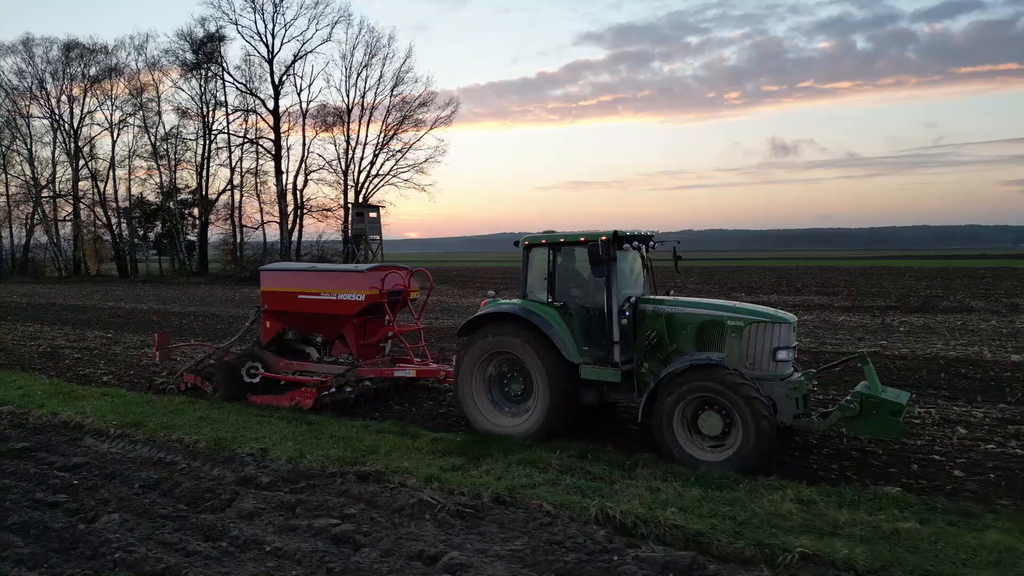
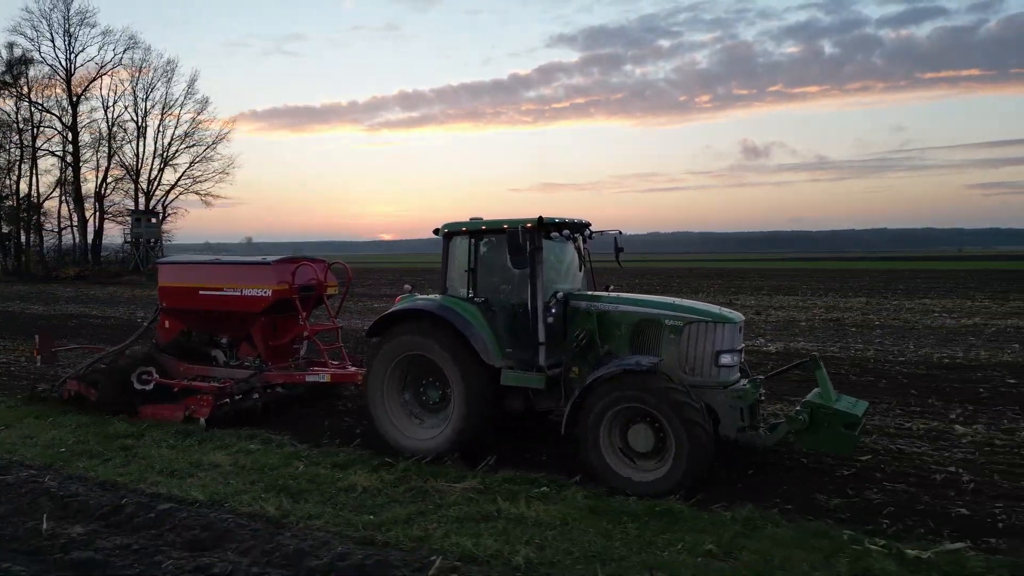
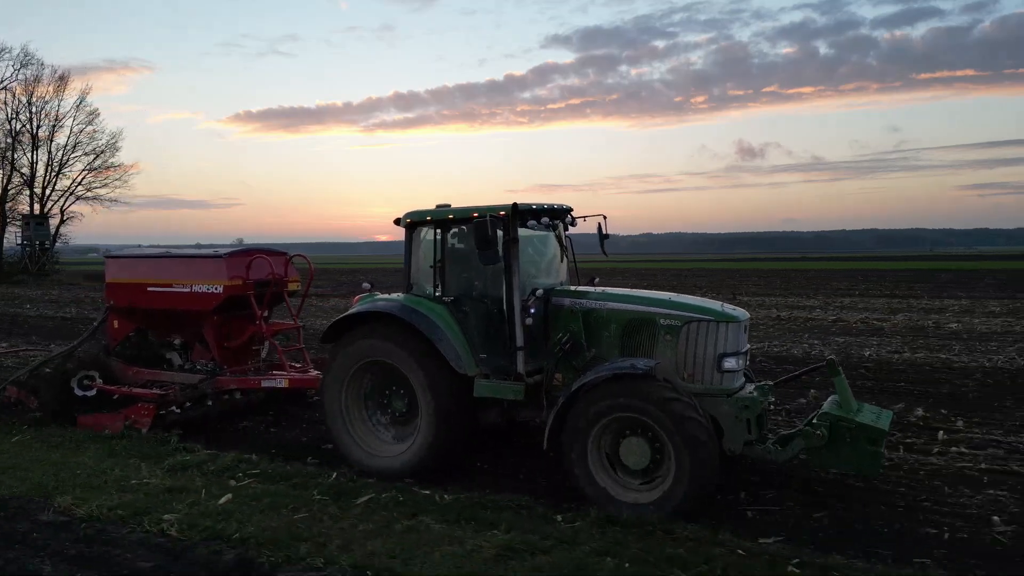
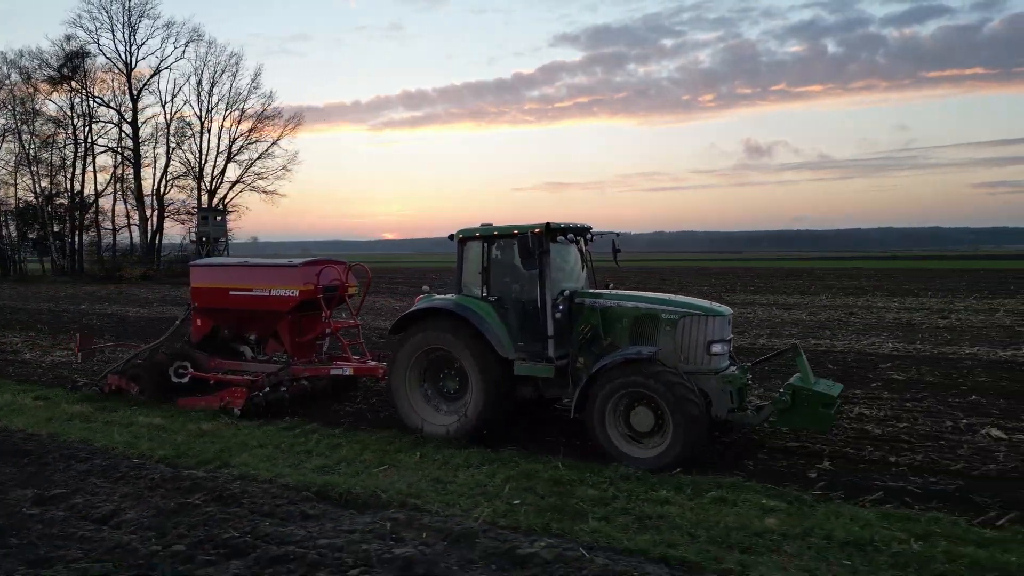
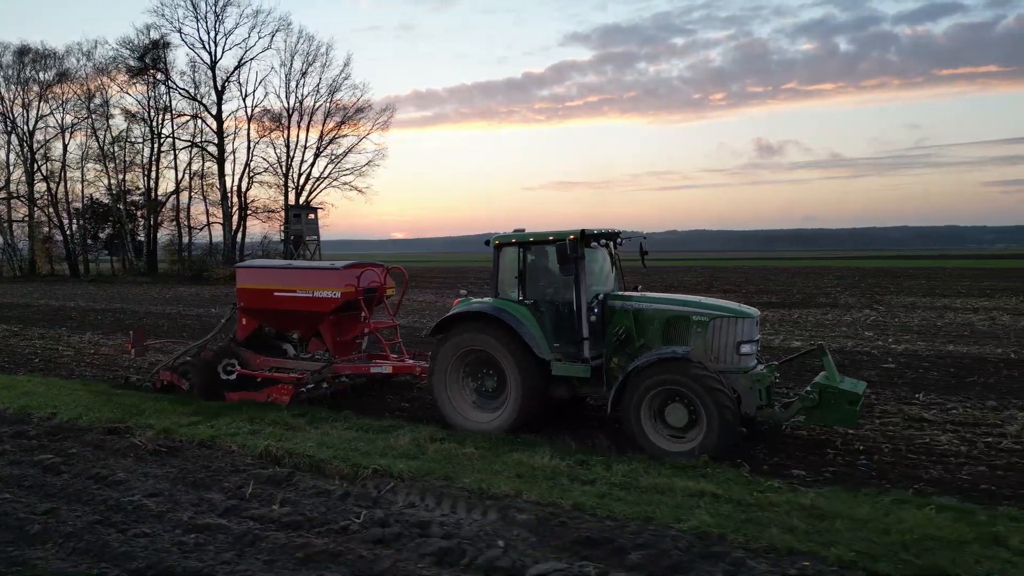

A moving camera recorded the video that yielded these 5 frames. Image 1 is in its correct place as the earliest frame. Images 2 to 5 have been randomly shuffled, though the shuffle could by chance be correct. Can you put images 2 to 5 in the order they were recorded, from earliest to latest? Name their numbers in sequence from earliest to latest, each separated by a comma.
5, 4, 2, 3
